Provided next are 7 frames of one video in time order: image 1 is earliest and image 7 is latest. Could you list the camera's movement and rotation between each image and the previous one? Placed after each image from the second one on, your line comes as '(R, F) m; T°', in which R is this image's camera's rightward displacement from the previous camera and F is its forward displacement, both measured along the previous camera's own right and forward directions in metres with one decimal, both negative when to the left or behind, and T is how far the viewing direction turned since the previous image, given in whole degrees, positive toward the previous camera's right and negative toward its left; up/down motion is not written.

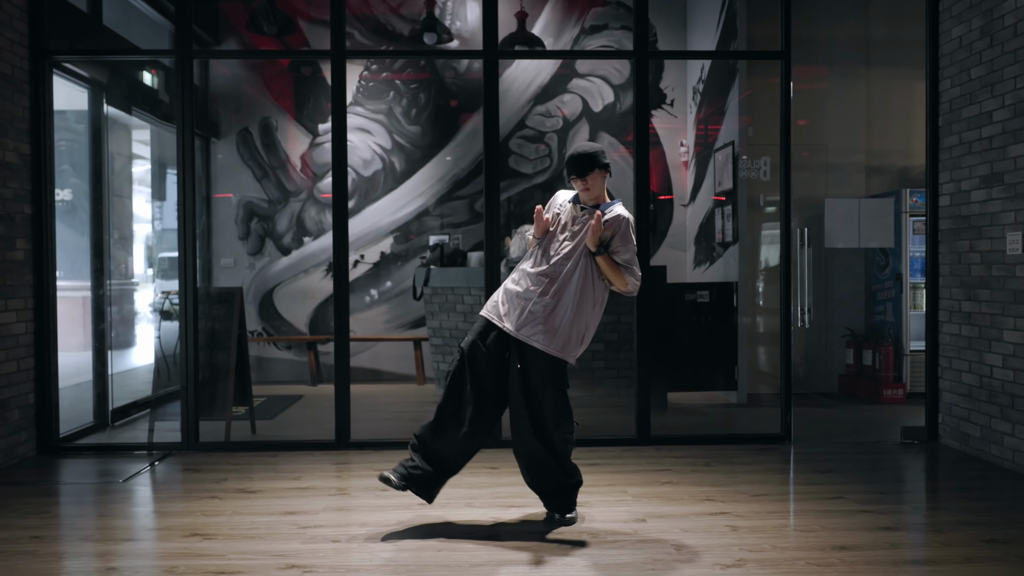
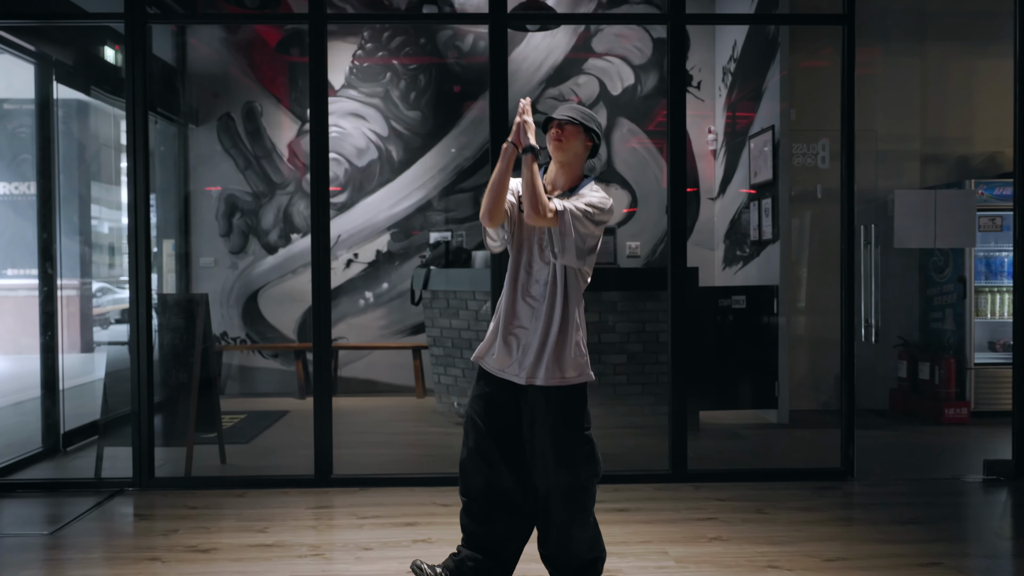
(0.0, +0.5) m; 0°
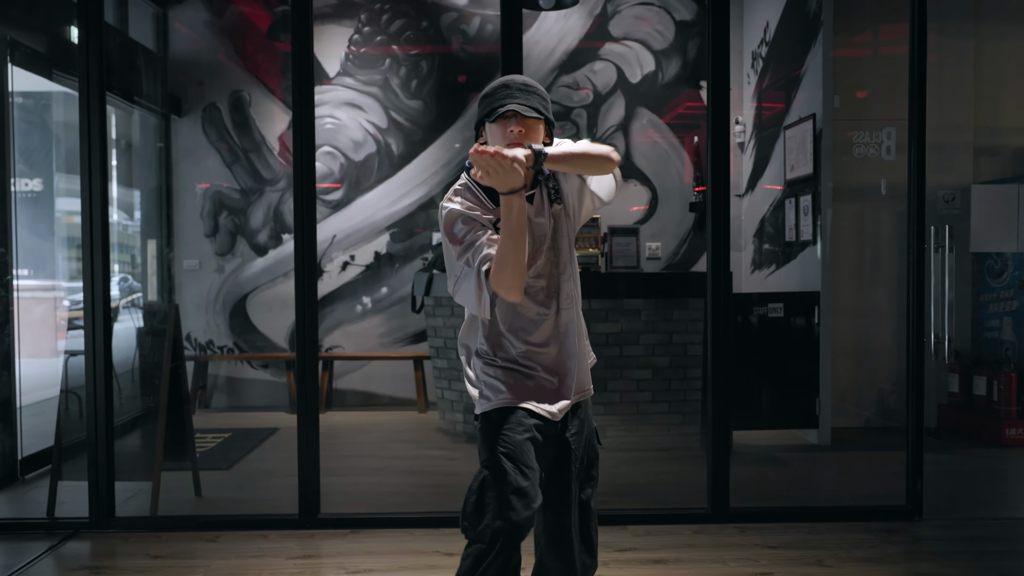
(0.0, +0.4) m; 0°
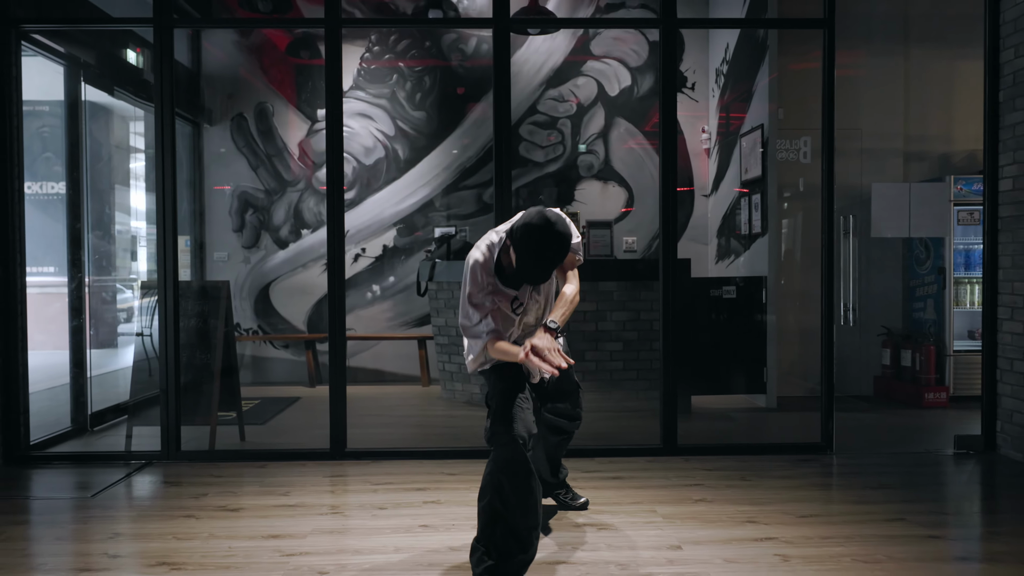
(0.0, -0.6) m; 0°
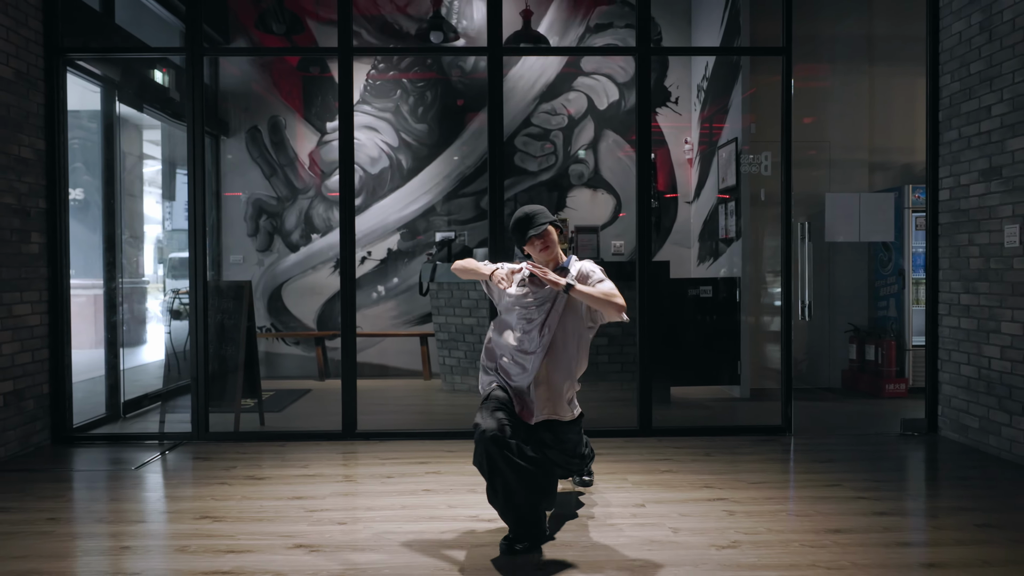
(0.0, -0.4) m; 0°
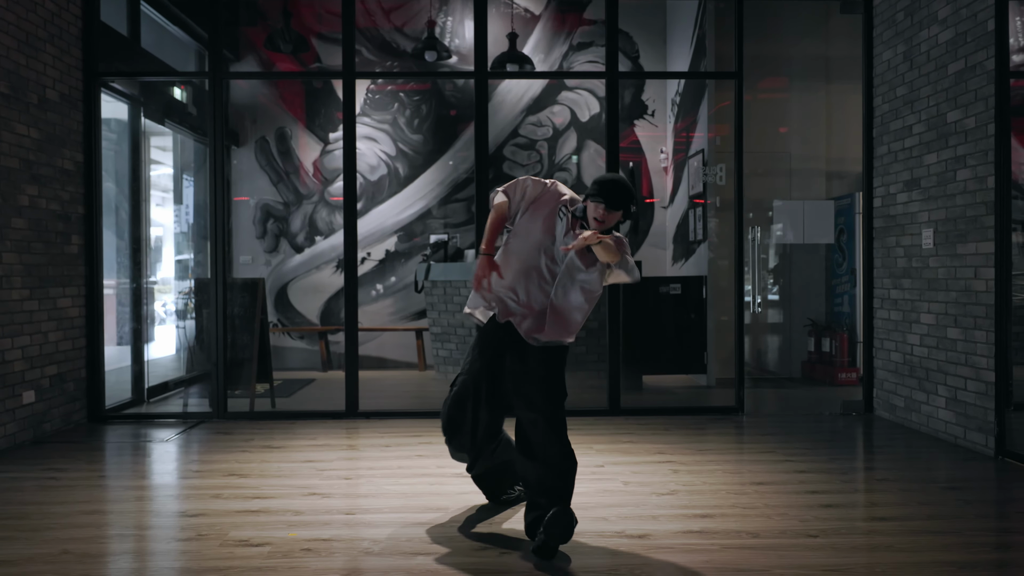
(+0.1, -0.5) m; 0°
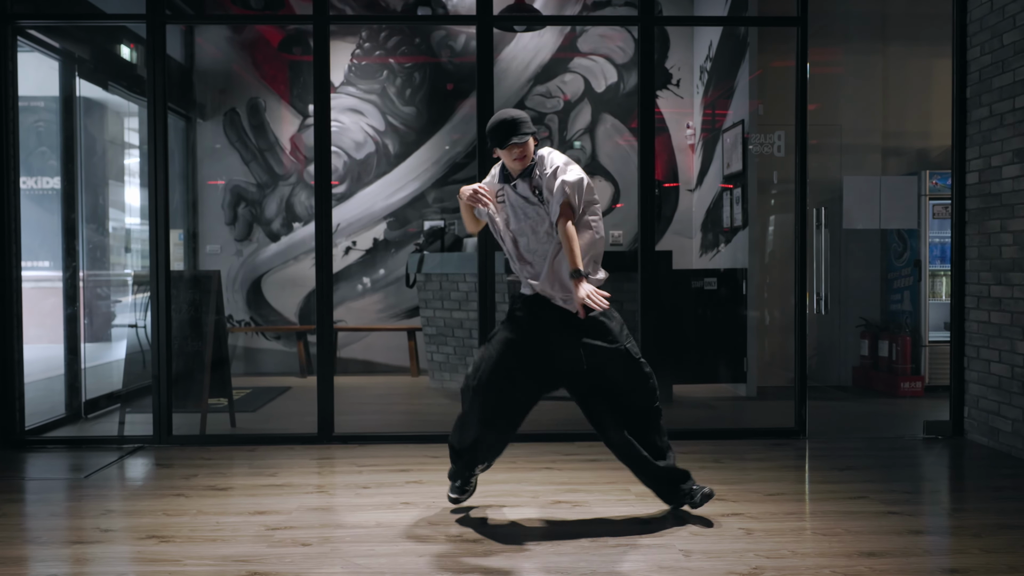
(-0.1, +0.7) m; 0°
